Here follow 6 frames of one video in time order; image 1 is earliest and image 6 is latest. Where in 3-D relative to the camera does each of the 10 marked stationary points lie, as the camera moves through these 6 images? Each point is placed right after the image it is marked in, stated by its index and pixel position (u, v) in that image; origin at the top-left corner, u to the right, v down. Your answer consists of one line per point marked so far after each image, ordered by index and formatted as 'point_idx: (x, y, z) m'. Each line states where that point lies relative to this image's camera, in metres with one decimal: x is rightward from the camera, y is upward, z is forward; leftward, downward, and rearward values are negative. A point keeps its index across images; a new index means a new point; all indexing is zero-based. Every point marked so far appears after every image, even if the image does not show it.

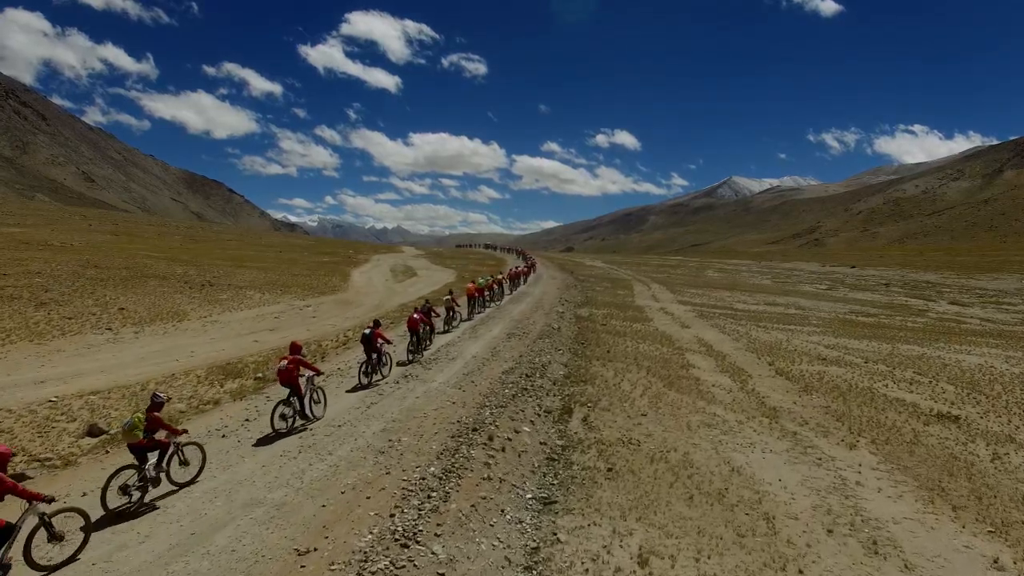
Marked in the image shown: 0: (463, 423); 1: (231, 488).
0: (-1.6, -4.3, +19.6) m
1: (-6.7, -4.8, +14.7) m
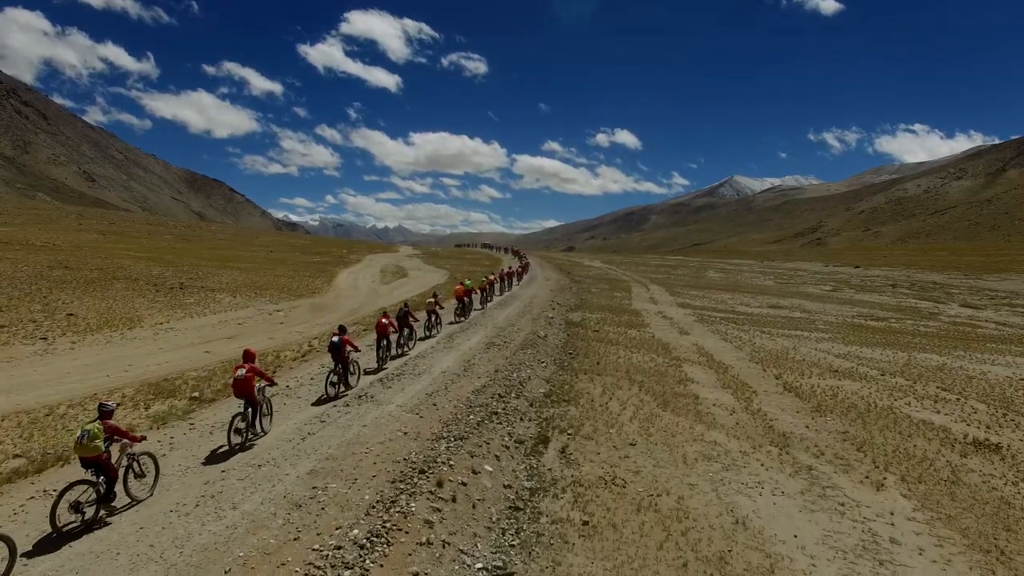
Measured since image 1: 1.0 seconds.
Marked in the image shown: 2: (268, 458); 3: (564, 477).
0: (-2.7, -4.6, +16.2) m
1: (-7.8, -5.0, +11.3) m
2: (-6.6, -4.6, +16.5) m
3: (+1.5, -5.5, +17.7) m
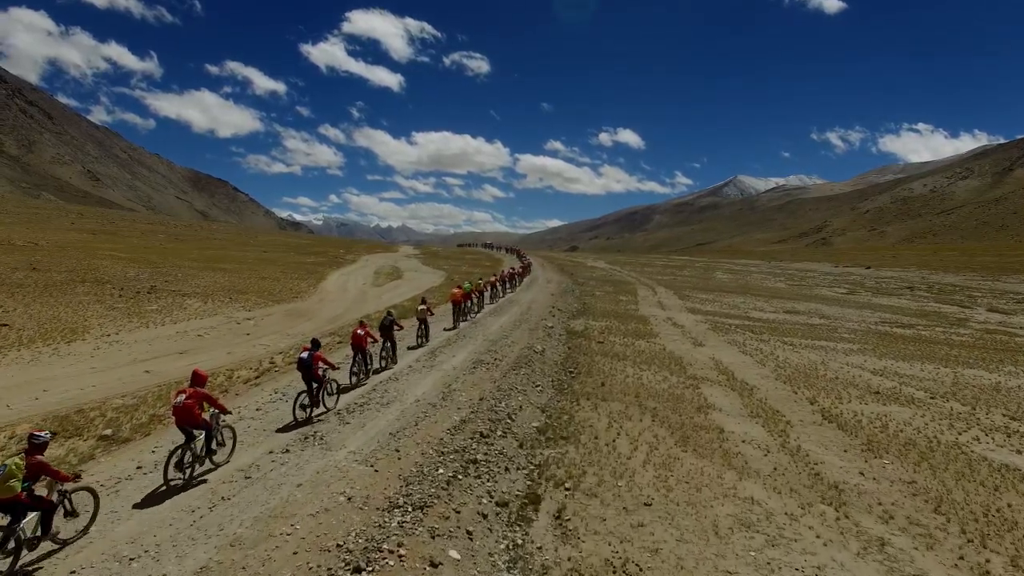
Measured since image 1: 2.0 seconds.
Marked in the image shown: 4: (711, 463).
0: (-3.2, -5.0, +11.7) m
1: (-8.3, -5.5, +6.8) m
2: (-7.1, -5.0, +12.0) m
3: (+1.0, -5.9, +13.2) m
4: (+6.4, -5.6, +19.7) m
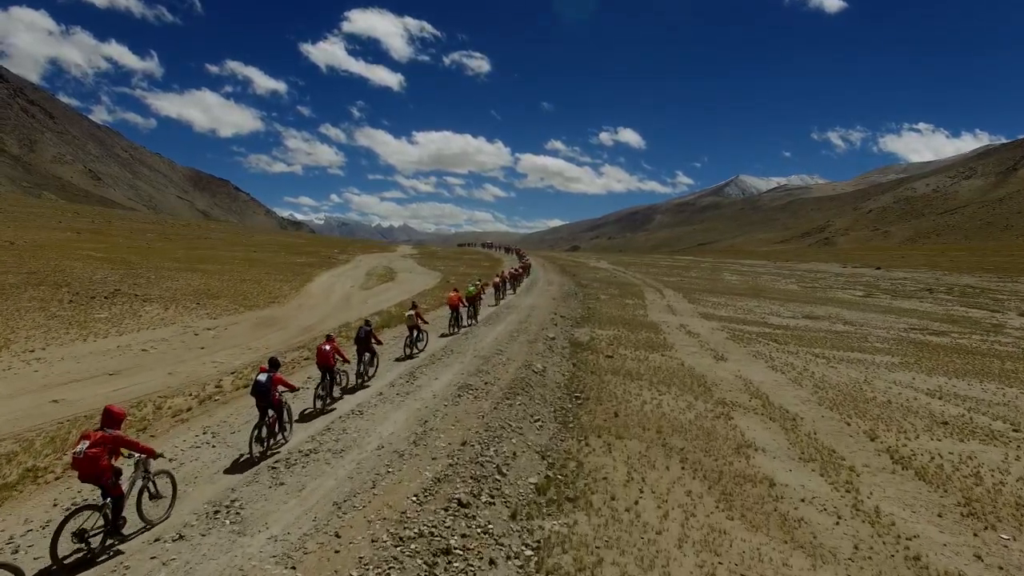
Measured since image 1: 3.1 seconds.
0: (-3.5, -5.4, +6.7) m
1: (-8.6, -5.8, +1.8) m
2: (-7.3, -5.4, +7.0) m
3: (+0.7, -6.3, +8.1) m
4: (+6.2, -6.0, +14.6) m
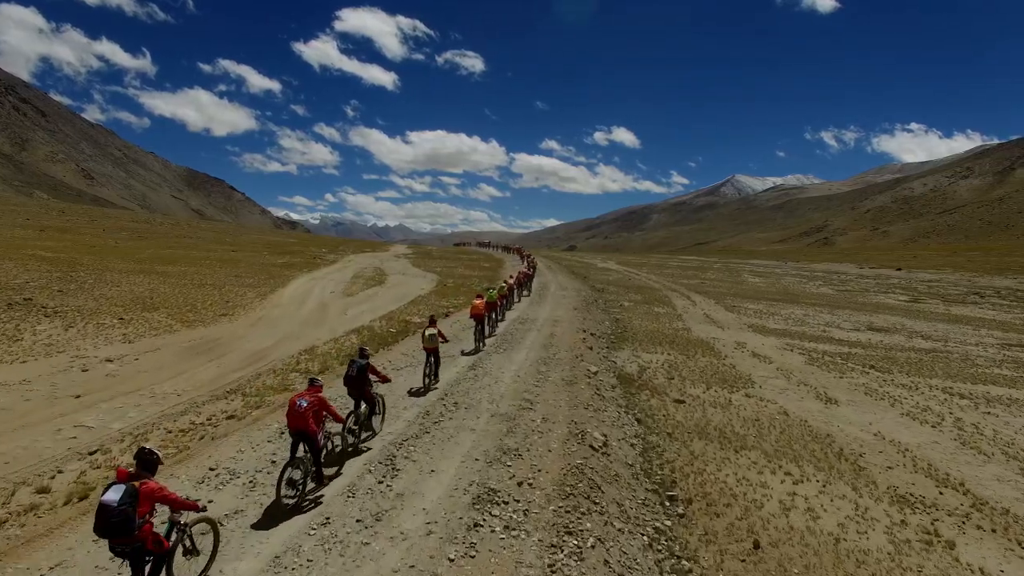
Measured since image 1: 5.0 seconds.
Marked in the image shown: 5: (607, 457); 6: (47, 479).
0: (-2.1, -6.0, -4.2) m
1: (-7.2, -6.5, -9.1) m
2: (-5.9, -6.0, -3.9) m
3: (+2.1, -6.9, -2.6) m
4: (+7.5, -6.6, +3.9) m
5: (+2.6, -4.5, +16.8) m
6: (-11.3, -4.5, +14.9) m
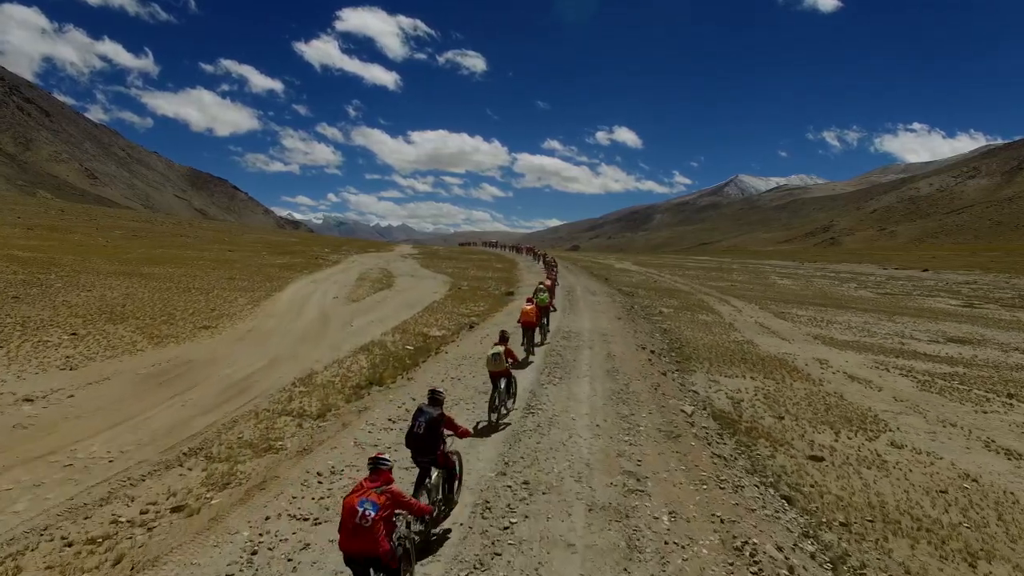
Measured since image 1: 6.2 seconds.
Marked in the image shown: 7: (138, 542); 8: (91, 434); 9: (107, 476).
0: (0.0, -6.4, -11.2) m
1: (-5.1, -6.8, -16.1) m
2: (-3.9, -6.4, -10.9) m
3: (+4.2, -7.3, -9.7) m
4: (+9.6, -7.0, -3.2) m
5: (+4.7, -4.9, +9.8) m
6: (-9.1, -4.9, +7.9) m
7: (-7.3, -4.5, +11.9) m
8: (-12.0, -4.0, +17.6) m
9: (-9.8, -4.3, +14.8) m
